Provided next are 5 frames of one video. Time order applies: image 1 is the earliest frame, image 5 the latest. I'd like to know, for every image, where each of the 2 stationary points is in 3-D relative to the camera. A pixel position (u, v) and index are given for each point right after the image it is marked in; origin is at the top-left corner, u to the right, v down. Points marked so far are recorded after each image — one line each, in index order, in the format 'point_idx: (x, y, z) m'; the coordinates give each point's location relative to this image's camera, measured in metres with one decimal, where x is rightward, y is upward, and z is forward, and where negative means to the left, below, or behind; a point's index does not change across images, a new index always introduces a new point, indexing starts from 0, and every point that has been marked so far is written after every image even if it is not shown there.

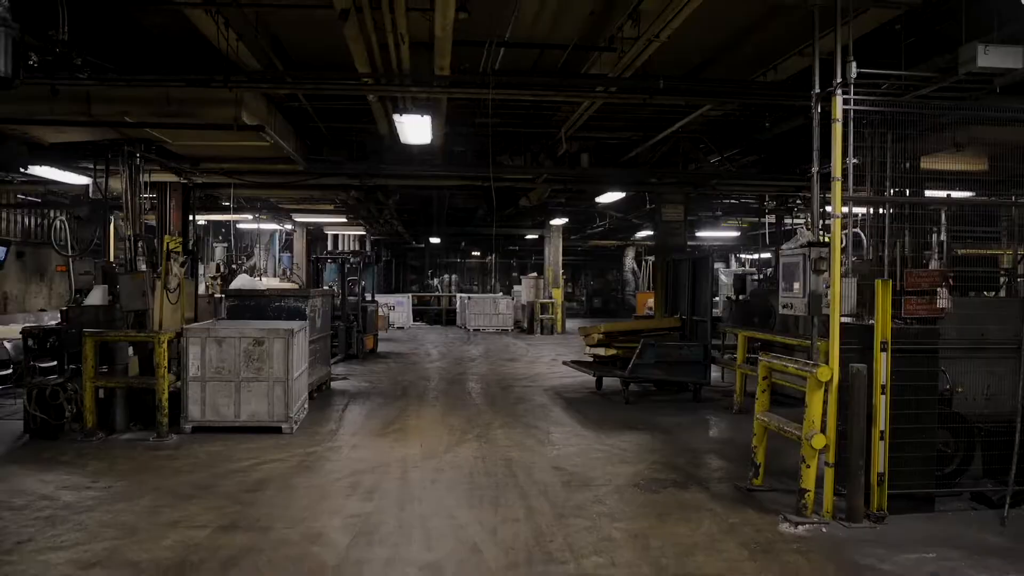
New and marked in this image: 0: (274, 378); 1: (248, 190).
0: (-2.8, -1.0, +7.3) m
1: (-5.1, +1.9, +12.0) m
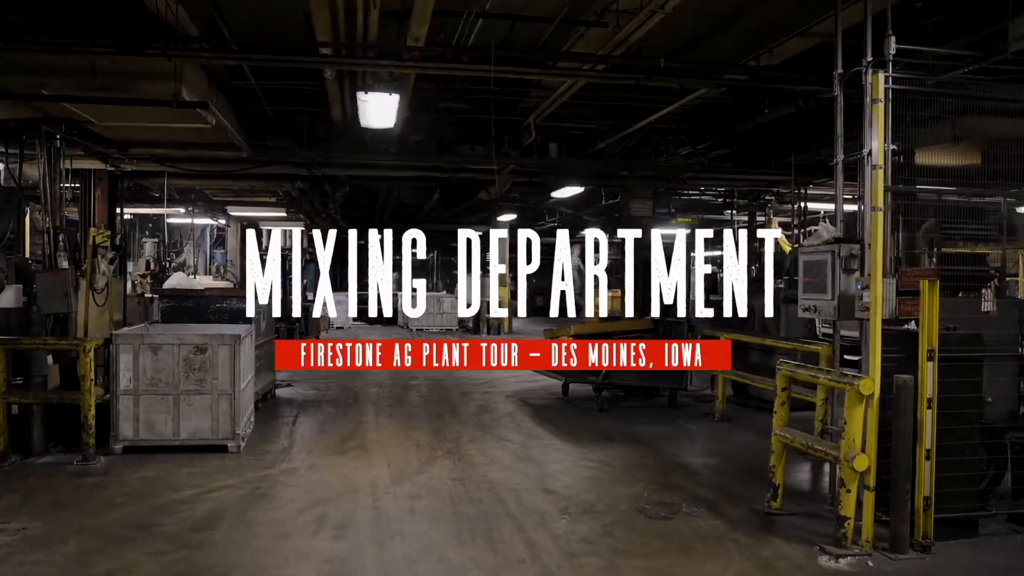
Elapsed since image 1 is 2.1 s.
0: (-3.0, -1.0, +6.4) m
1: (-5.7, +1.9, +11.0) m
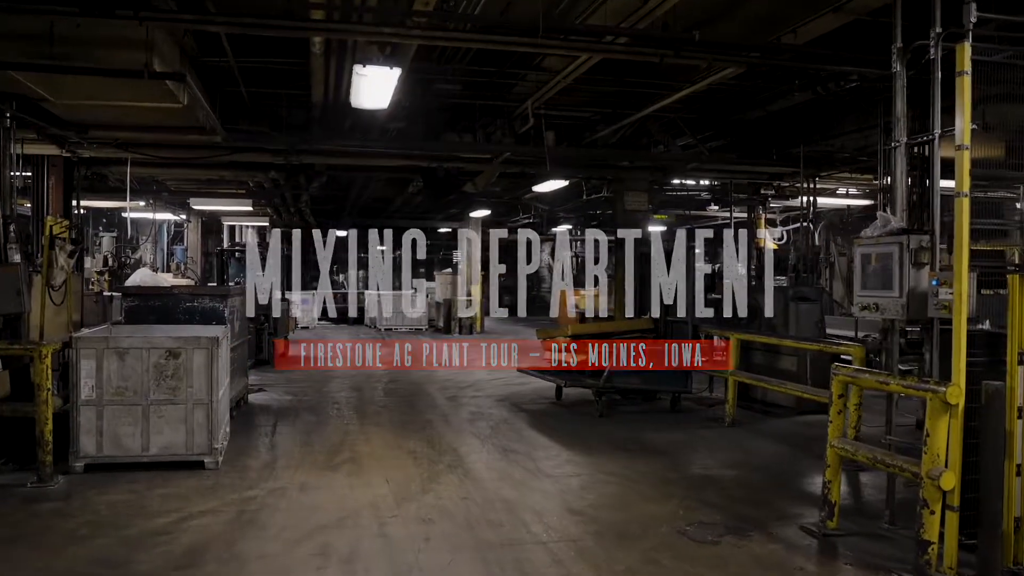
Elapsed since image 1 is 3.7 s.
0: (-2.9, -1.0, +5.8) m
1: (-5.9, +1.9, +10.1) m
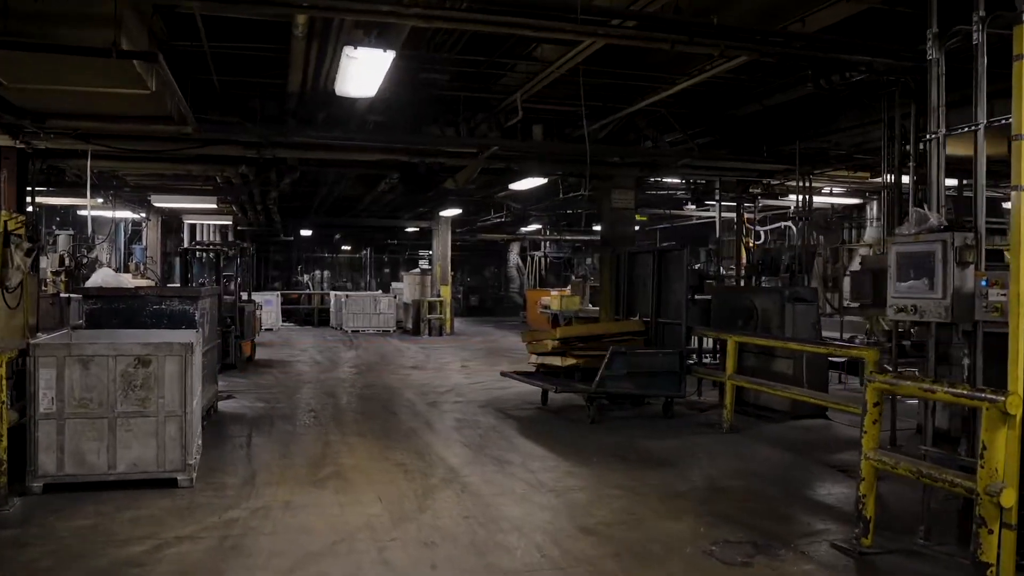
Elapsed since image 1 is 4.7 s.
0: (-2.9, -1.0, +5.3) m
1: (-6.1, +1.9, +9.5) m
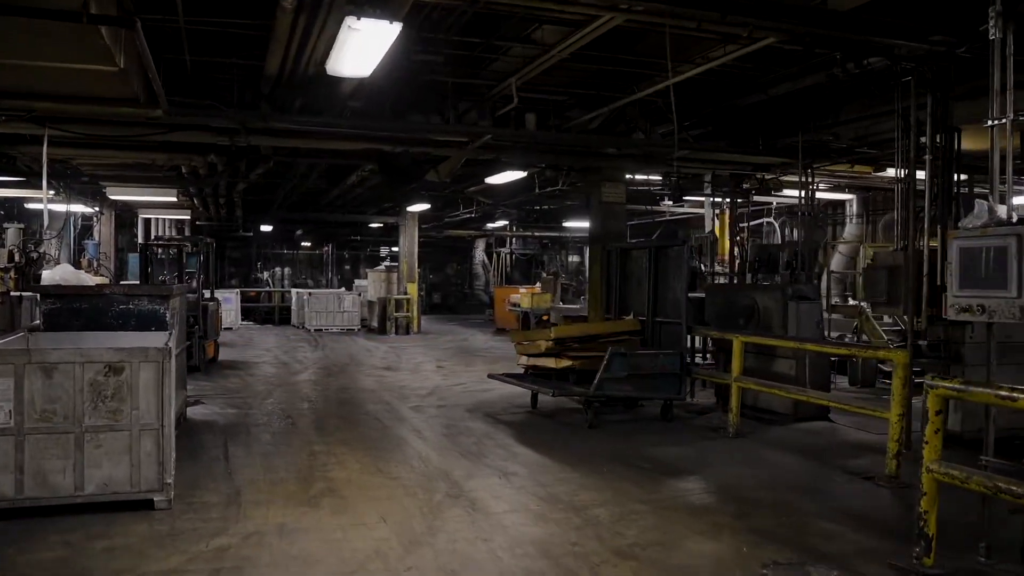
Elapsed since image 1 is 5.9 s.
0: (-2.8, -1.0, +4.7) m
1: (-6.2, +1.9, +8.7) m
